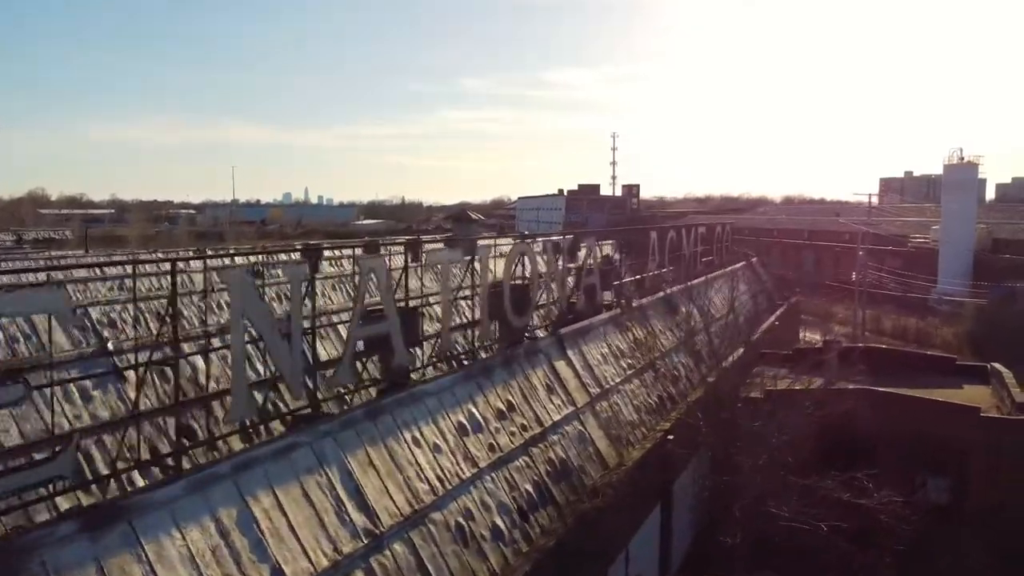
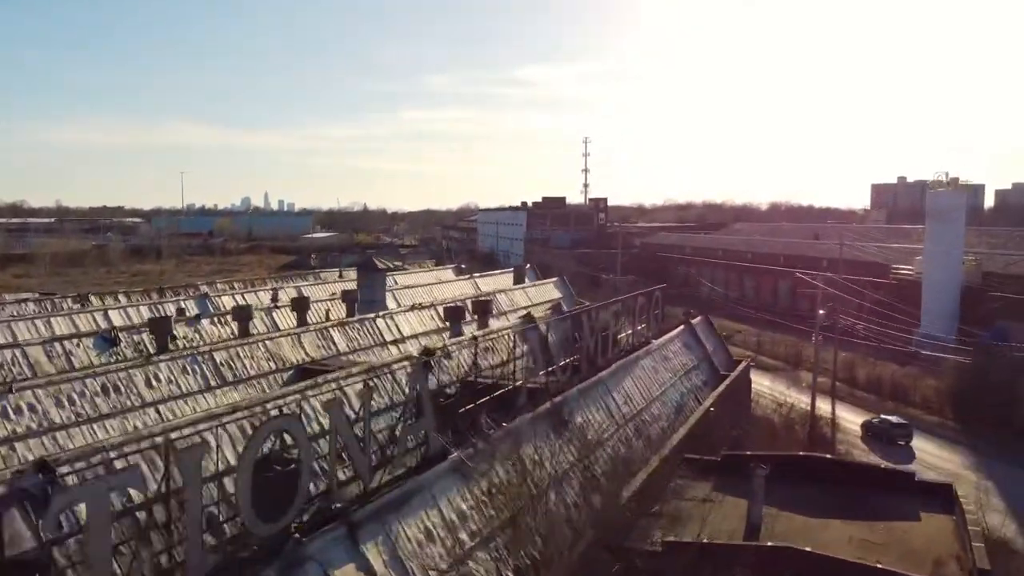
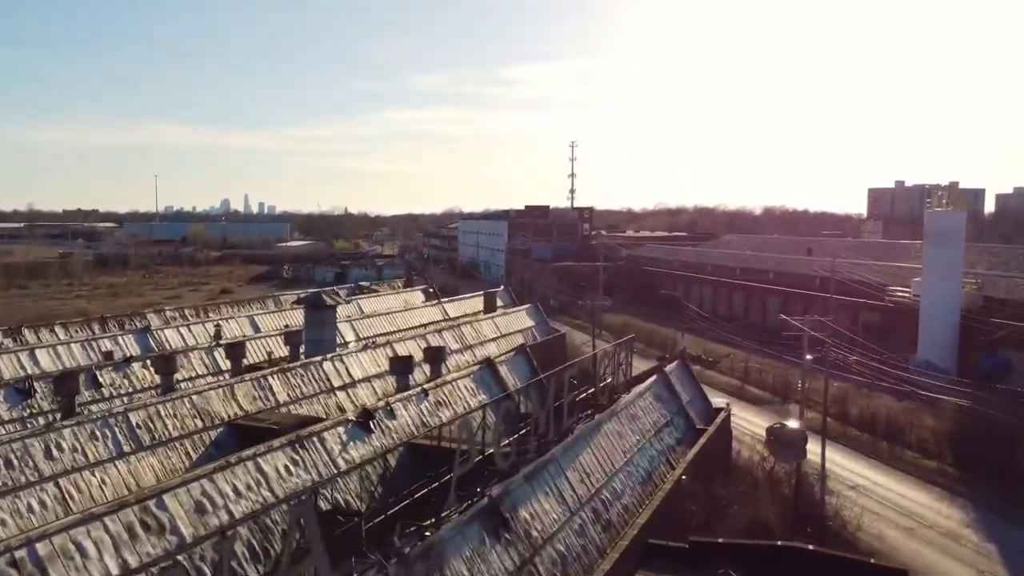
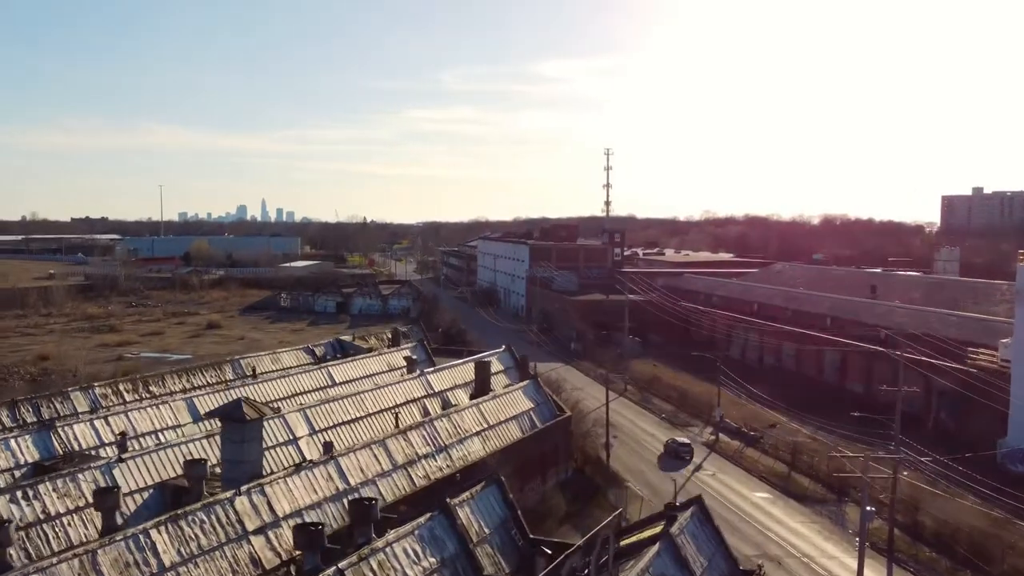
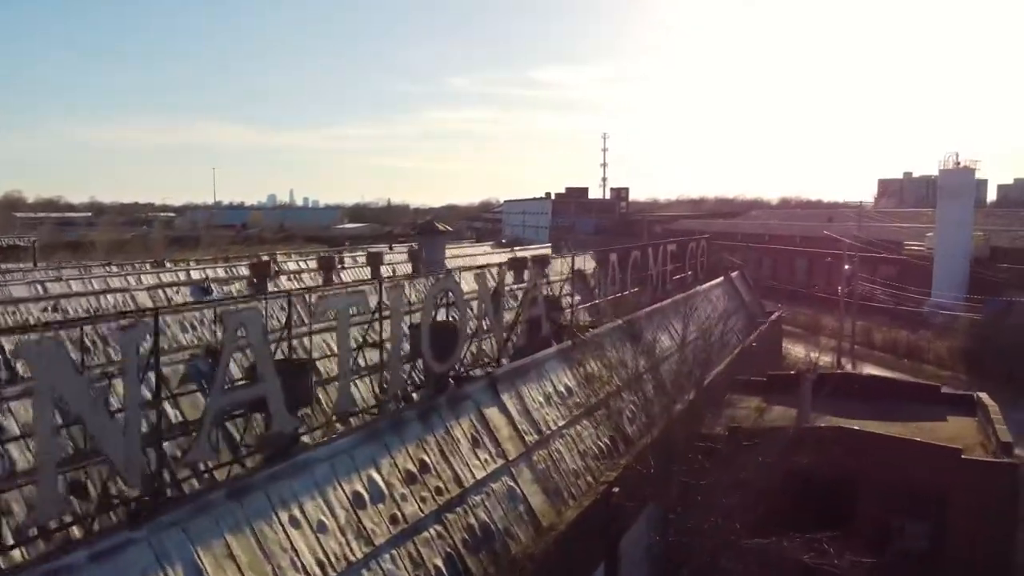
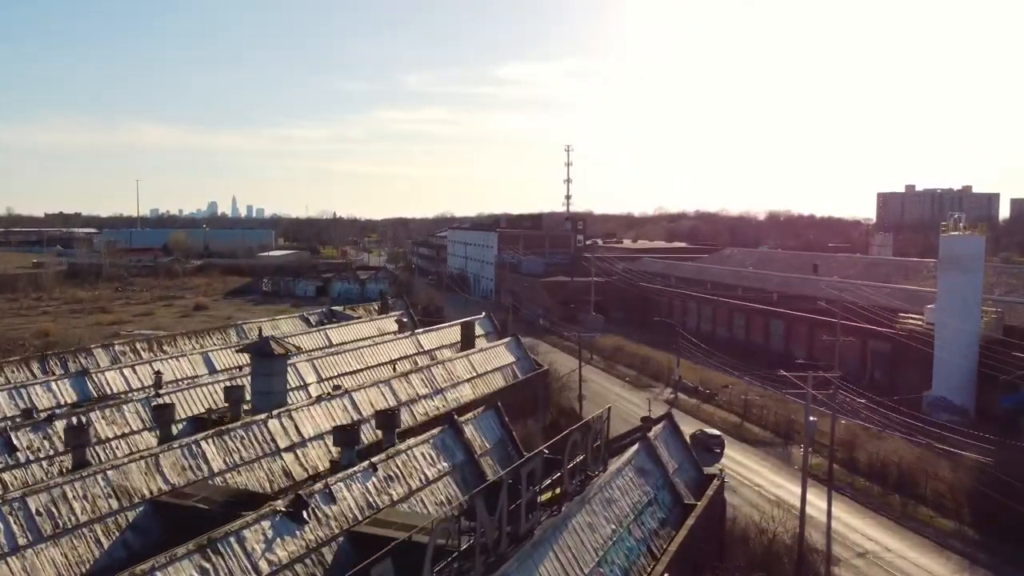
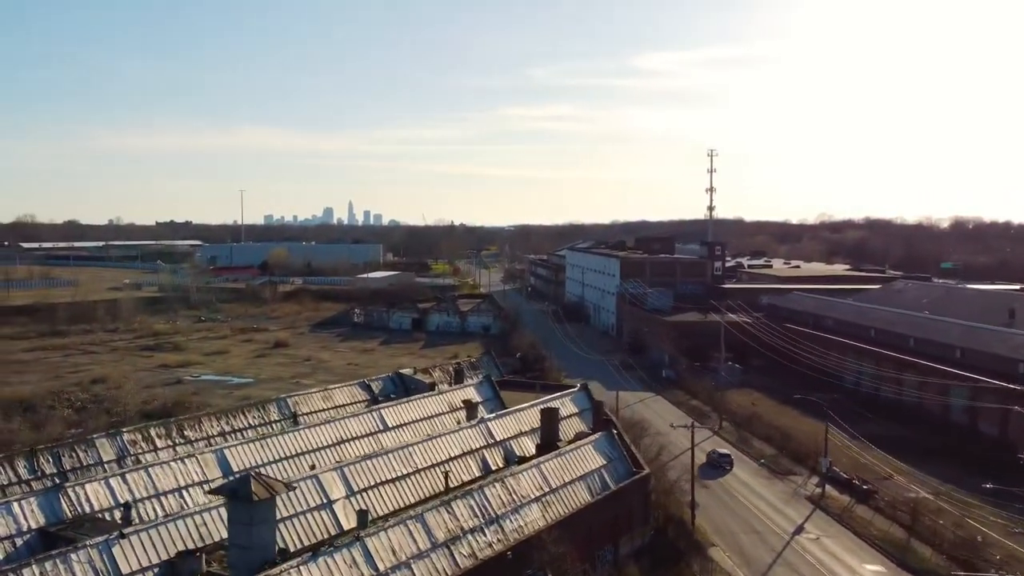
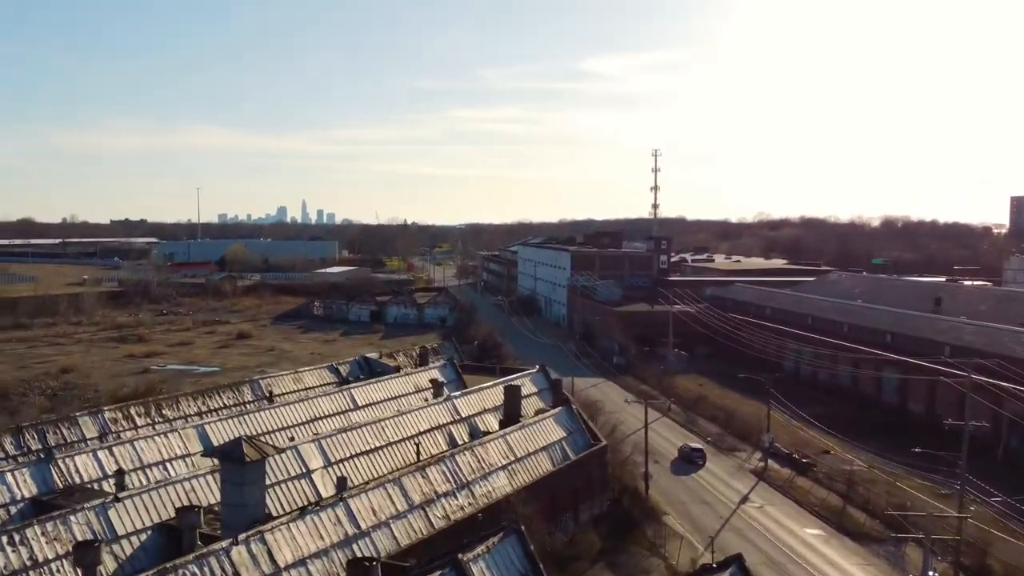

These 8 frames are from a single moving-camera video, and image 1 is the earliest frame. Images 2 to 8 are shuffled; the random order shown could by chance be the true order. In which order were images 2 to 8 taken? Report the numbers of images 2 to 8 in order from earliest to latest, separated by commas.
5, 2, 3, 6, 4, 8, 7
